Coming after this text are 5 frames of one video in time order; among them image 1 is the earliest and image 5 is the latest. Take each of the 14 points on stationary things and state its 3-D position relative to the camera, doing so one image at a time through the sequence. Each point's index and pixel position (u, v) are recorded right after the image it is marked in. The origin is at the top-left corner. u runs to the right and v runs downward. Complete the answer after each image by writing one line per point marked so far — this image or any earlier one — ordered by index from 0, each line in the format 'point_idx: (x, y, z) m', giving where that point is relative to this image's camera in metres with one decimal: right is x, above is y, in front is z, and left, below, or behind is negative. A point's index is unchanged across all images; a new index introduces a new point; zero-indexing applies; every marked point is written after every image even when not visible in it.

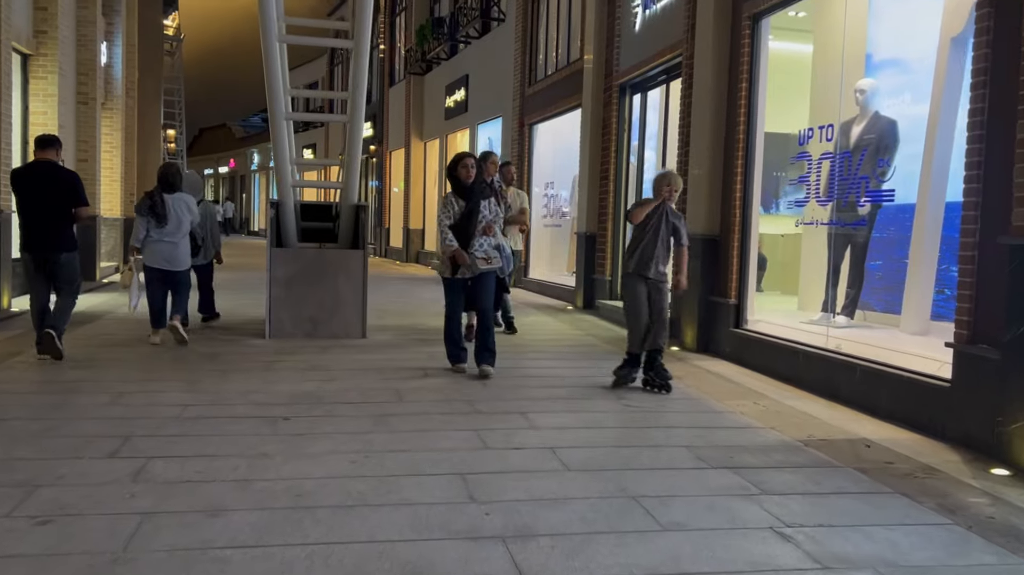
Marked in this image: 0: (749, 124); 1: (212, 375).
0: (+2.0, +1.3, +7.0) m
1: (-2.0, -0.6, +5.7) m
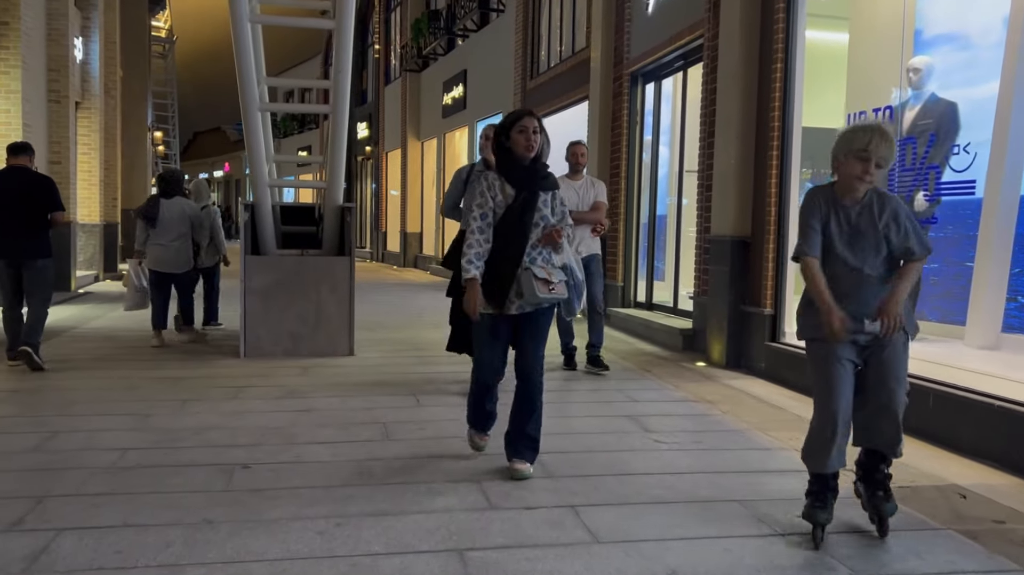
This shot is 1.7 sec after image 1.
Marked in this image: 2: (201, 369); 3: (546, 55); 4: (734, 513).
0: (+2.0, +1.3, +6.2) m
1: (-2.0, -0.7, +4.9) m
2: (-2.2, -0.6, +6.1) m
3: (+0.5, +3.4, +12.4) m
4: (+0.8, -0.9, +3.2) m
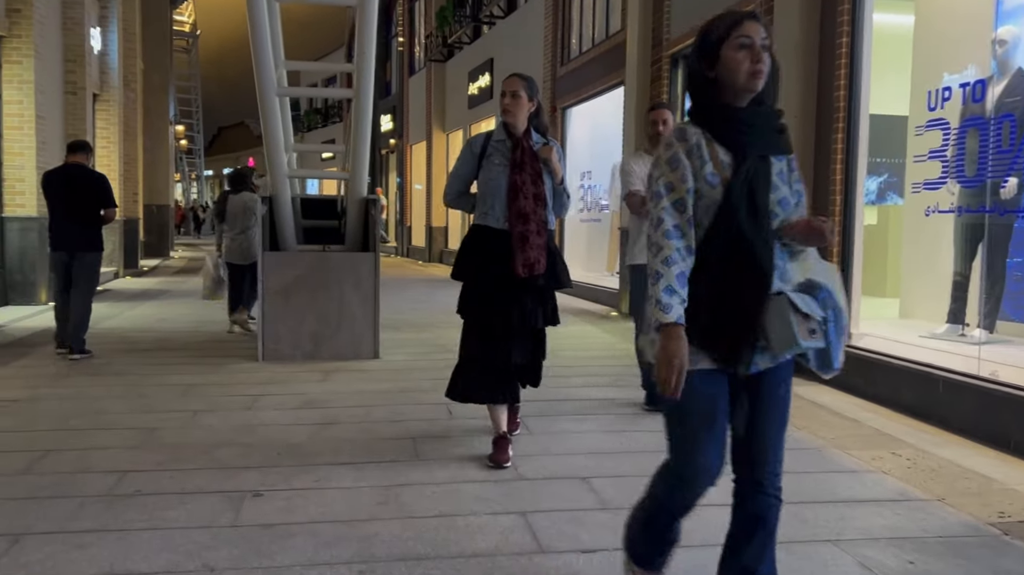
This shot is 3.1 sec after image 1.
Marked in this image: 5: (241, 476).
0: (+2.3, +1.3, +5.6) m
1: (-1.8, -0.7, +4.4) m
2: (-2.0, -0.6, +5.6) m
3: (+0.9, +3.5, +11.8) m
4: (+1.0, -0.9, +2.7) m
5: (-1.1, -0.8, +3.5) m
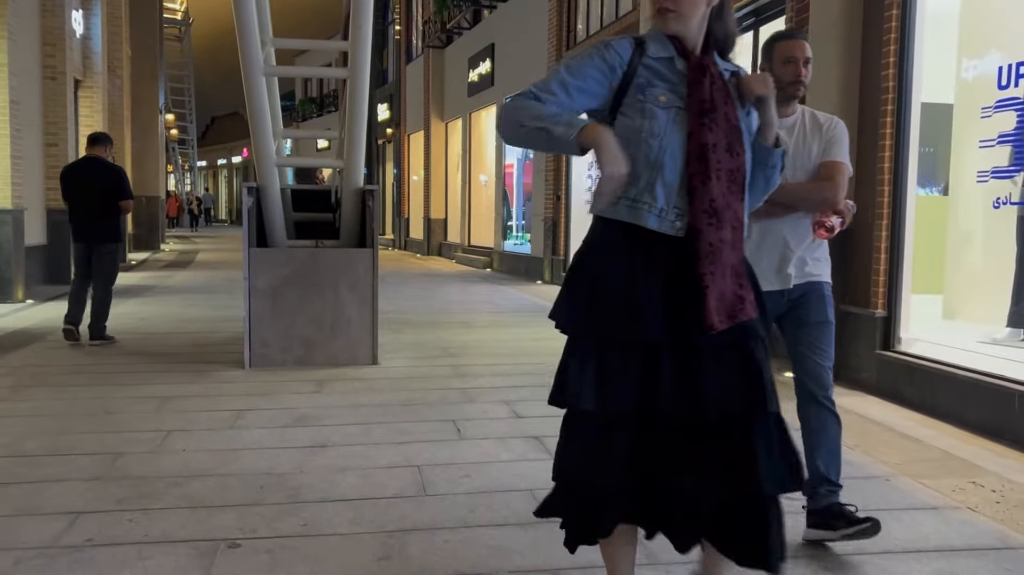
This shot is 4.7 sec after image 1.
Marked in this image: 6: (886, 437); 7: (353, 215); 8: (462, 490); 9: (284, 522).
0: (+2.3, +1.3, +5.1) m
1: (-1.7, -0.7, +3.9) m
2: (-1.9, -0.6, +5.1) m
3: (+1.0, +3.5, +11.3) m
4: (+1.1, -0.9, +2.2) m
5: (-1.0, -0.8, +2.9) m
6: (+1.8, -0.7, +4.1) m
7: (-1.1, +0.5, +6.0) m
8: (-0.2, -0.8, +3.2) m
9: (-0.8, -0.8, +2.9) m
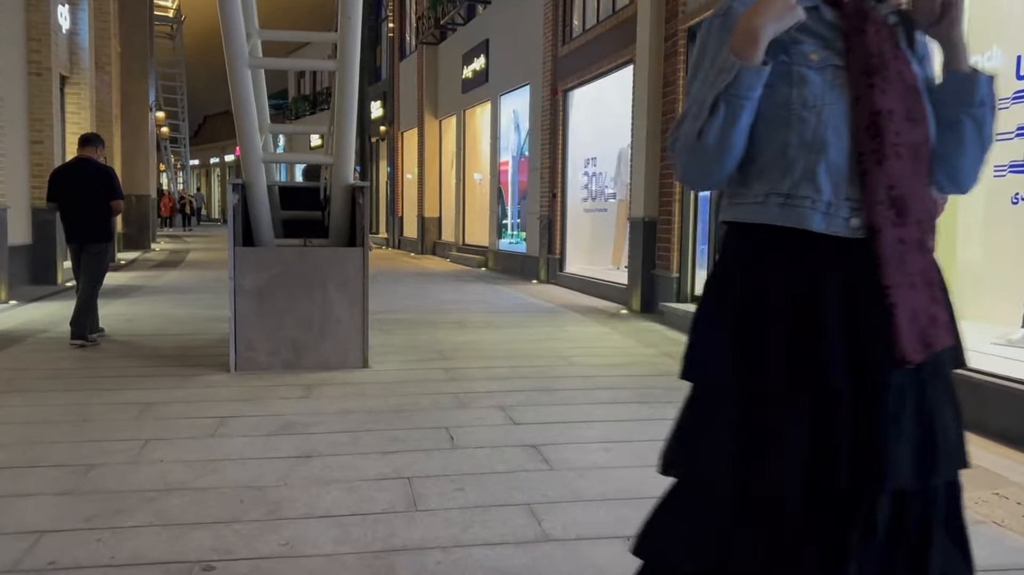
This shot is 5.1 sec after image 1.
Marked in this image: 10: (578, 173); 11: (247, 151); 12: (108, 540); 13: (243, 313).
0: (+2.3, +1.3, +4.9) m
1: (-1.7, -0.7, +3.7) m
2: (-1.9, -0.6, +4.9) m
3: (+0.9, +3.5, +11.1) m
4: (+1.1, -0.9, +2.0) m
5: (-1.0, -0.8, +2.7) m
6: (+1.8, -0.7, +3.9) m
7: (-1.2, +0.5, +5.8) m
8: (-0.2, -0.8, +3.0) m
9: (-0.8, -0.8, +2.7) m
10: (+0.9, +1.6, +11.4) m
11: (-1.7, +0.9, +5.4) m
12: (-1.3, -0.8, +2.7) m
13: (-1.7, -0.2, +5.4) m
